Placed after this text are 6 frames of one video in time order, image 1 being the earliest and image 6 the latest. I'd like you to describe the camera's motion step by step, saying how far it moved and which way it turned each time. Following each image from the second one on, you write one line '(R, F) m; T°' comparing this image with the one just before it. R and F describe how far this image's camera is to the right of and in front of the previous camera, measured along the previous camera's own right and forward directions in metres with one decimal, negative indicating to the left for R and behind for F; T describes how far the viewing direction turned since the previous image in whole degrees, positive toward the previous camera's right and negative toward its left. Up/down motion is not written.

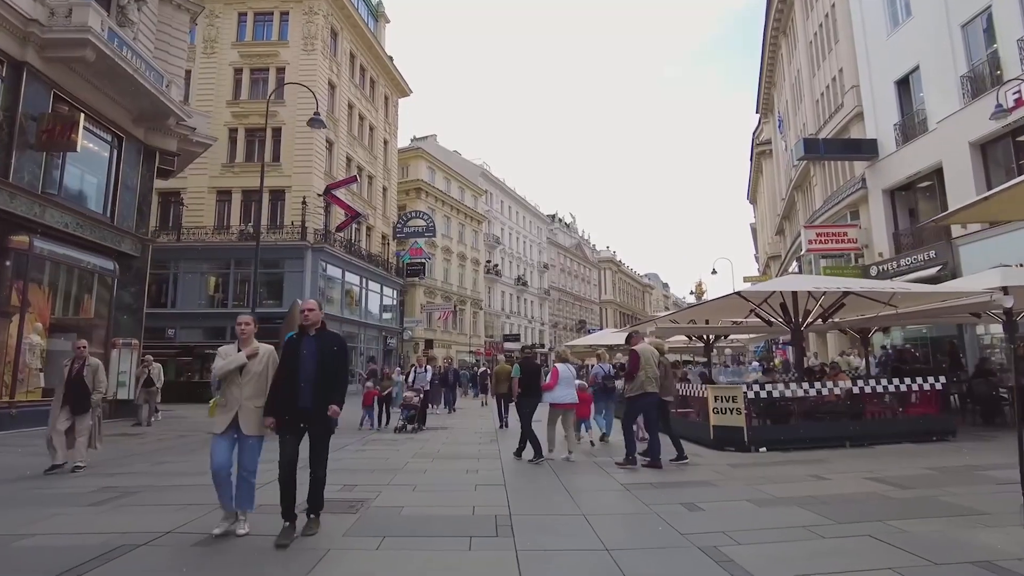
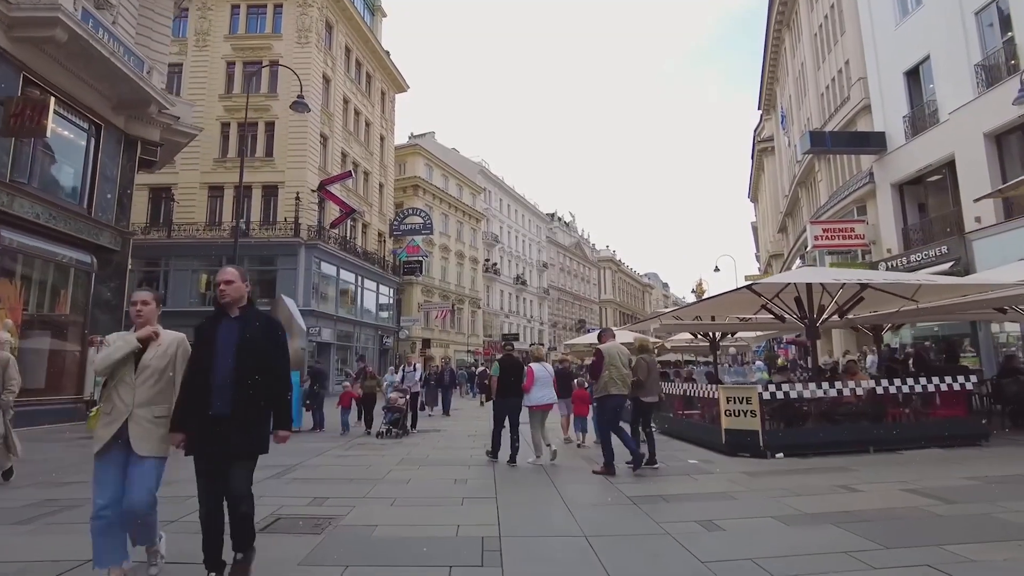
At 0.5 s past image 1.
(+0.1, +0.7) m; 0°
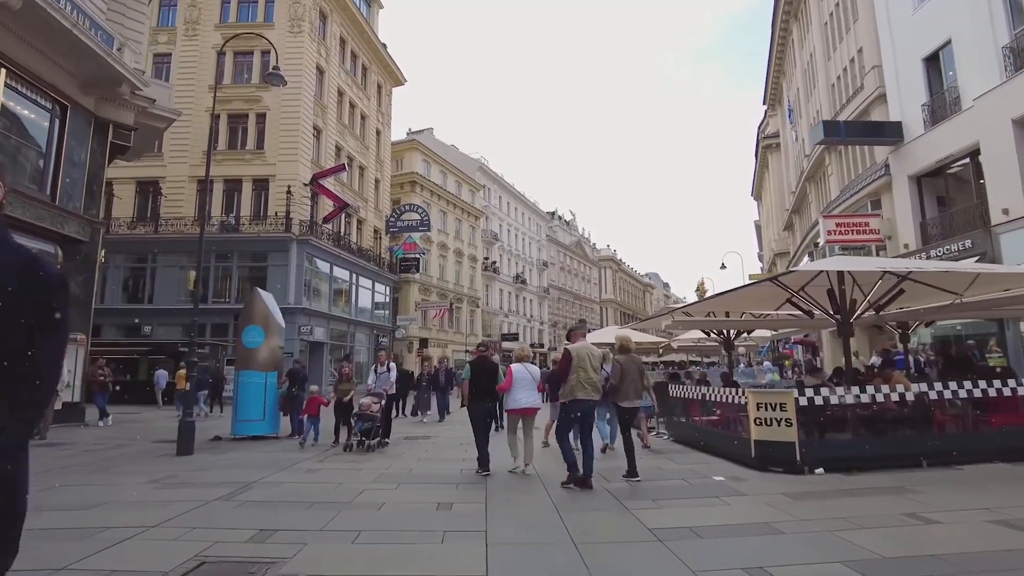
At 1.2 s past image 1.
(0.0, +1.1) m; 0°
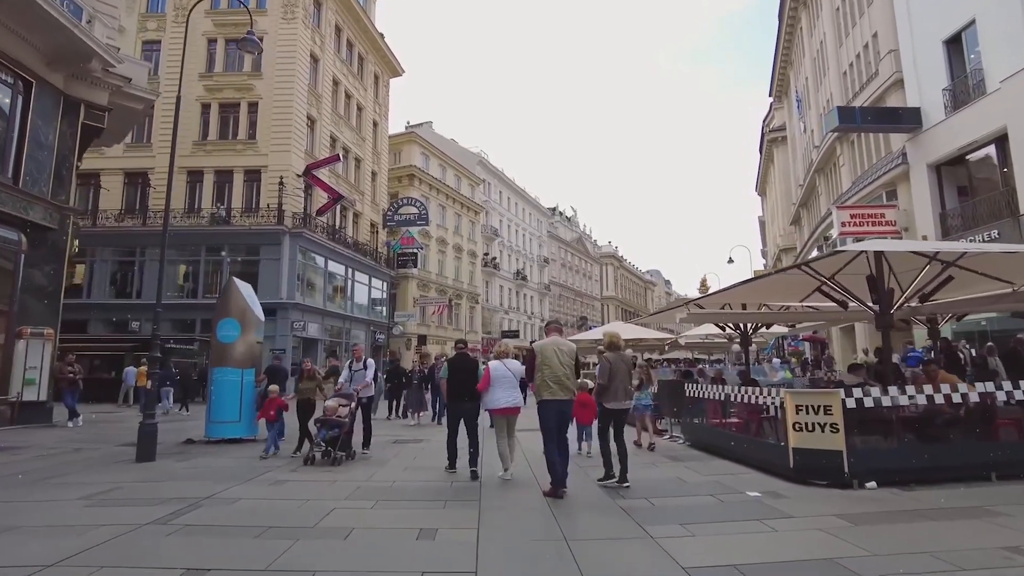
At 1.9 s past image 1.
(0.0, +1.0) m; 0°
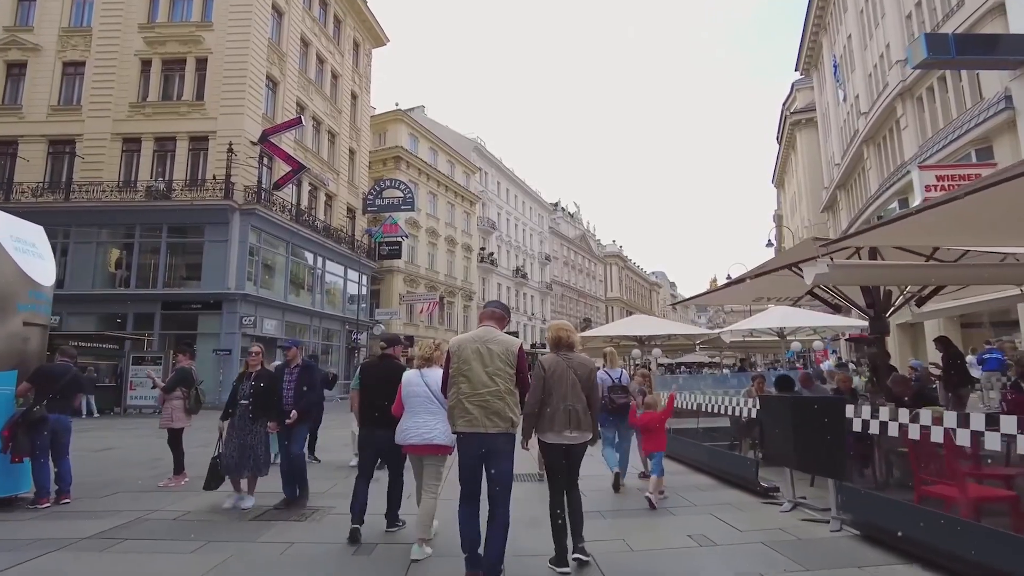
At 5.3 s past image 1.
(+0.3, +4.9) m; 0°
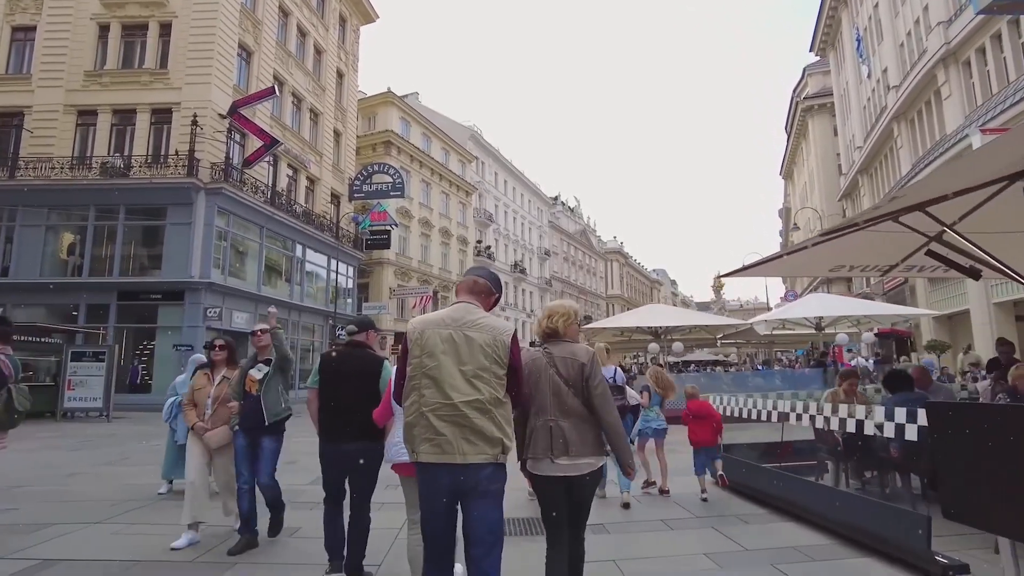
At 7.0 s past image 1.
(+0.1, +2.5) m; 0°
